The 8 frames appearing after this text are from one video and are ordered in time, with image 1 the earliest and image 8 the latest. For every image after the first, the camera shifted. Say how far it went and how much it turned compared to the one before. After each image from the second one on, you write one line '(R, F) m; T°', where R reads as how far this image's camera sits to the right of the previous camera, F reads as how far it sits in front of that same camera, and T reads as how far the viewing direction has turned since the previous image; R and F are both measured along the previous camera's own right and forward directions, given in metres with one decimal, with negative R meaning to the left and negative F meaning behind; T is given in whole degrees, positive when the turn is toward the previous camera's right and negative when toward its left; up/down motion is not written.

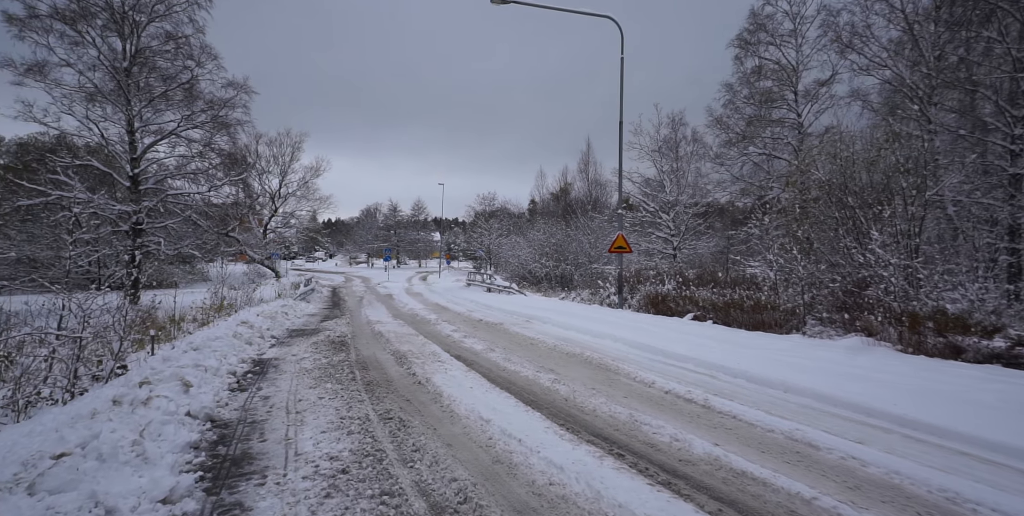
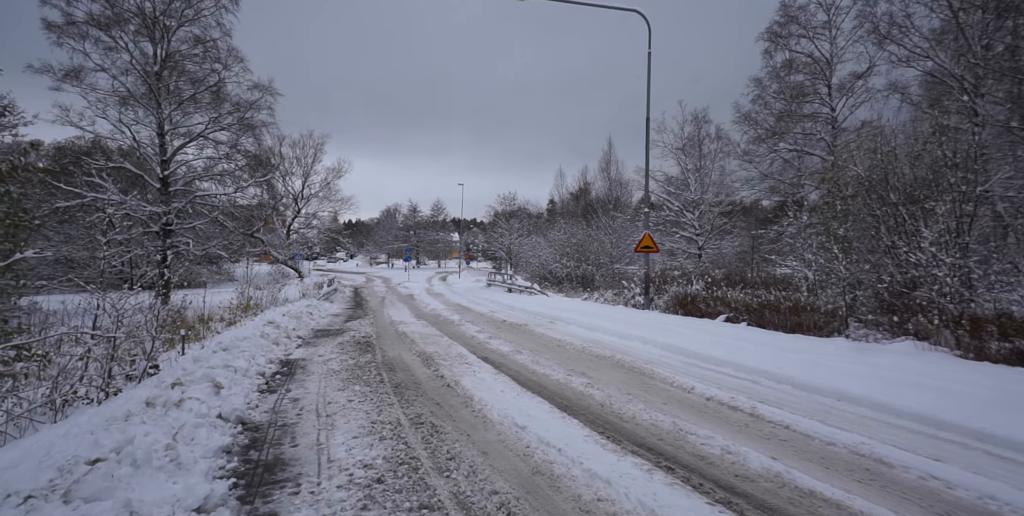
(-0.2, +0.2) m; -2°
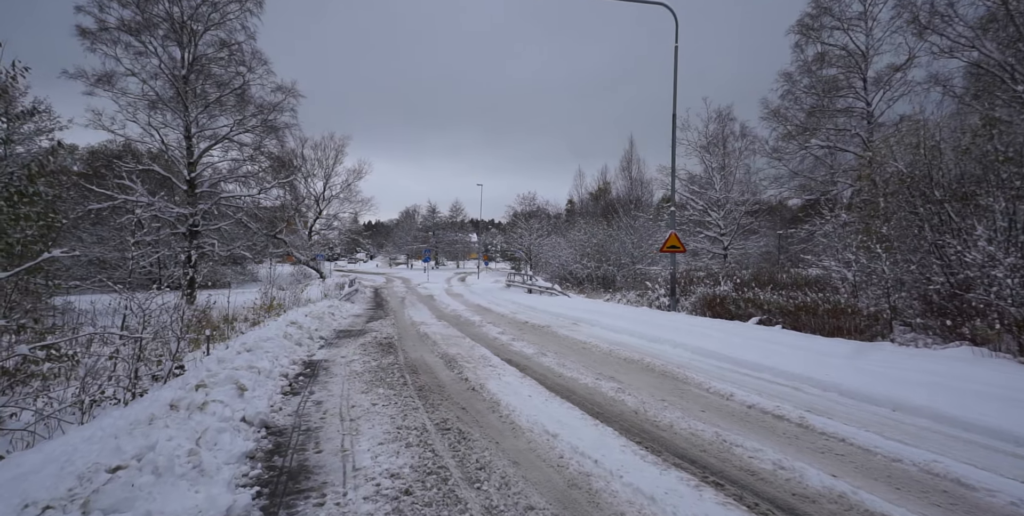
(-0.1, +0.2) m; -2°
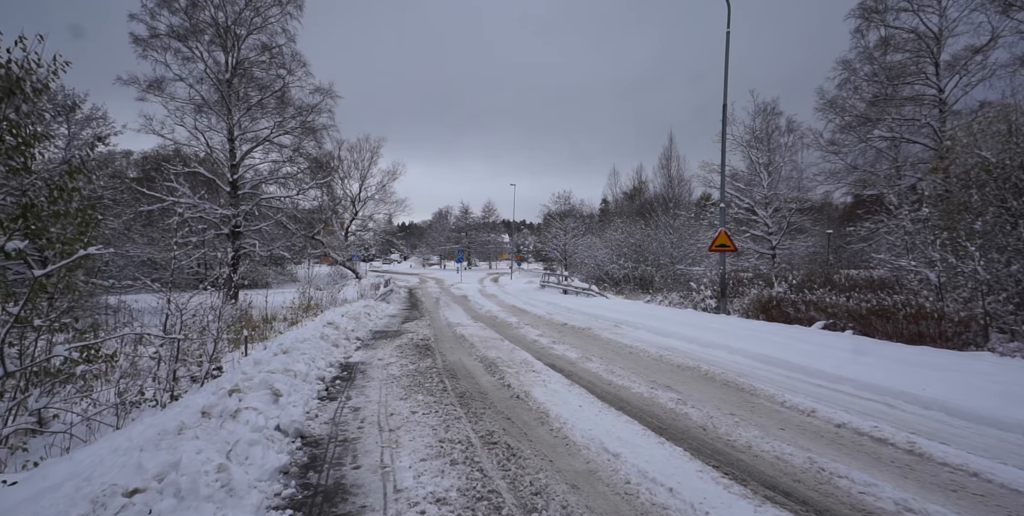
(-0.2, +0.4) m; -4°
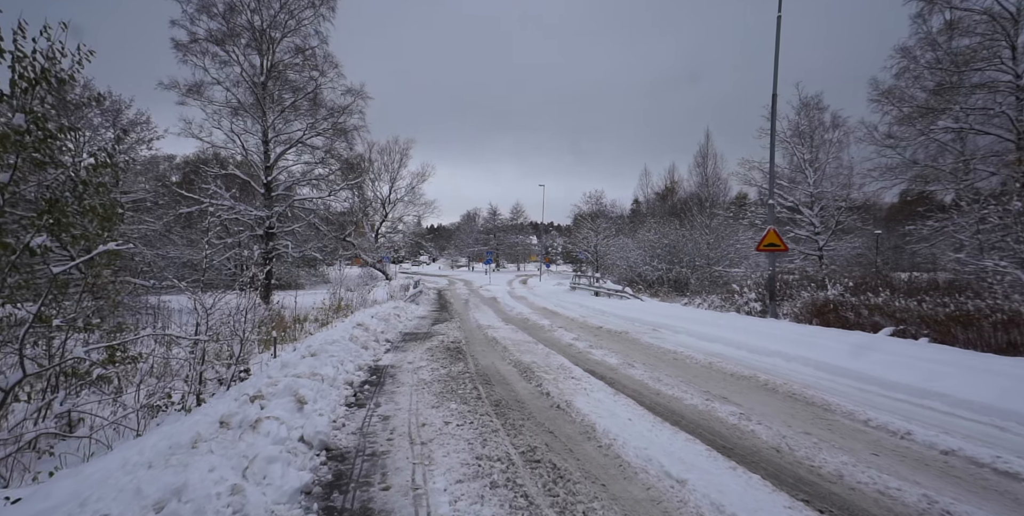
(-0.1, +0.4) m; -3°
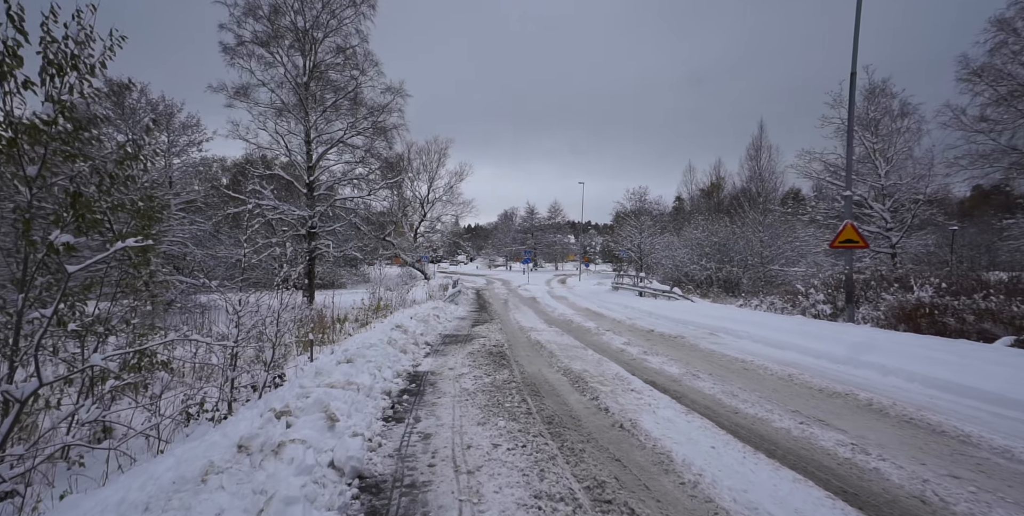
(-0.2, +0.7) m; -4°
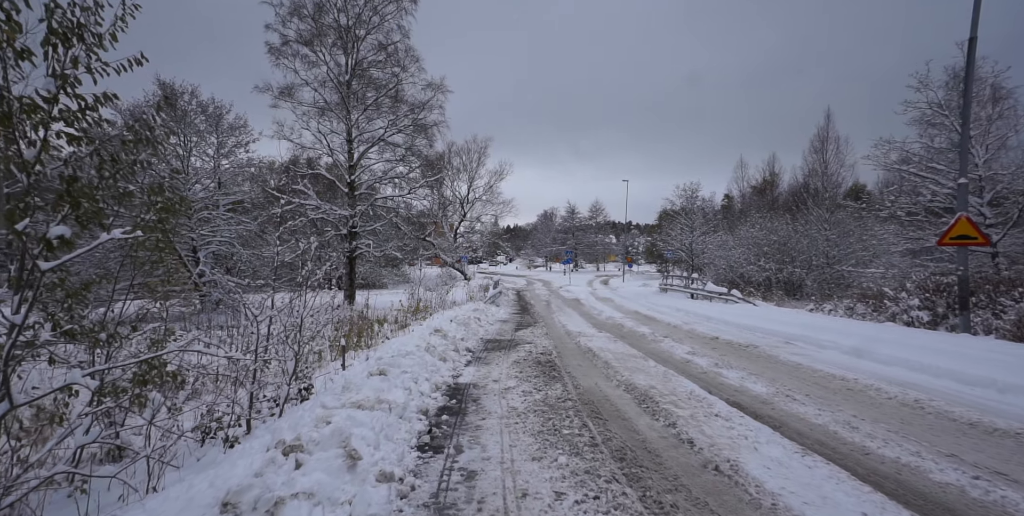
(-0.2, +1.0) m; -4°
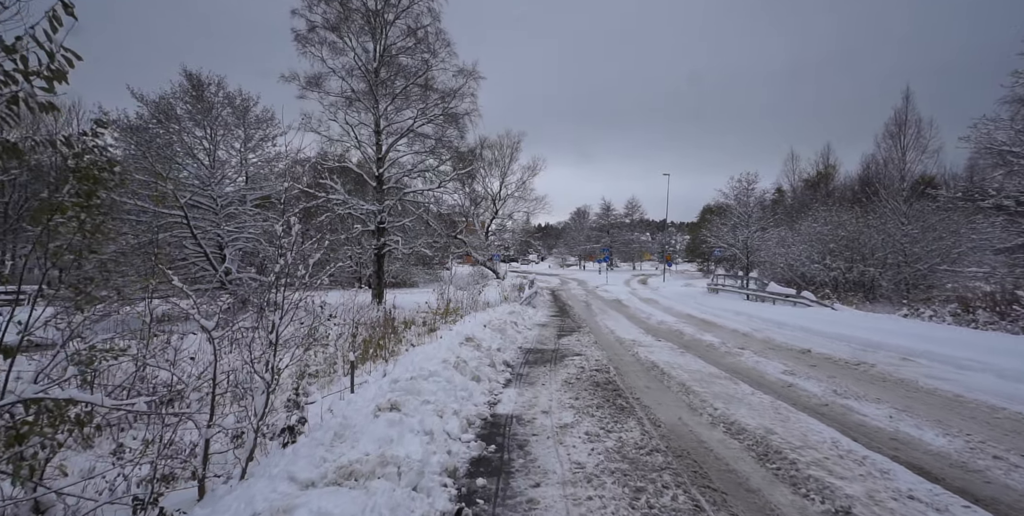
(-0.3, +1.7) m; -4°
